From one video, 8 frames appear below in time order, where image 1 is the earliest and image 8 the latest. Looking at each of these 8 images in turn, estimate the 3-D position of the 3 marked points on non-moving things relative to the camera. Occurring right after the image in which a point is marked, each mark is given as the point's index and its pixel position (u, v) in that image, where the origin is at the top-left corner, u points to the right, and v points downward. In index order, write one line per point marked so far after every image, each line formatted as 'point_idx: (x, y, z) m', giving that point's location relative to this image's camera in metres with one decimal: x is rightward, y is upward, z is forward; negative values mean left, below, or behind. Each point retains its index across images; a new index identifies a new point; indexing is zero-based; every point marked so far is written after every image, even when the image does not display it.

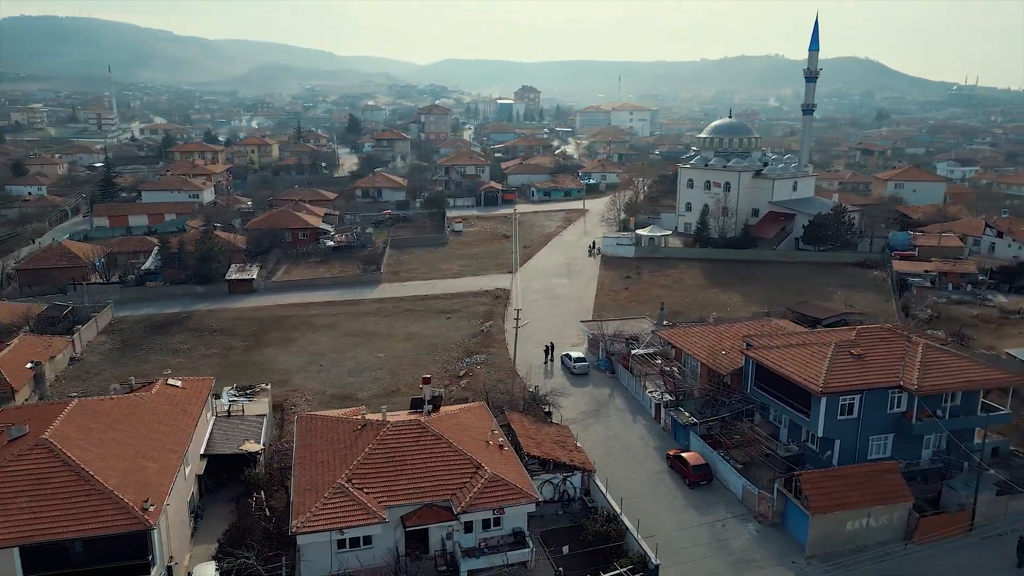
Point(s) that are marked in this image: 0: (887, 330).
0: (+7.4, -0.8, +14.4) m
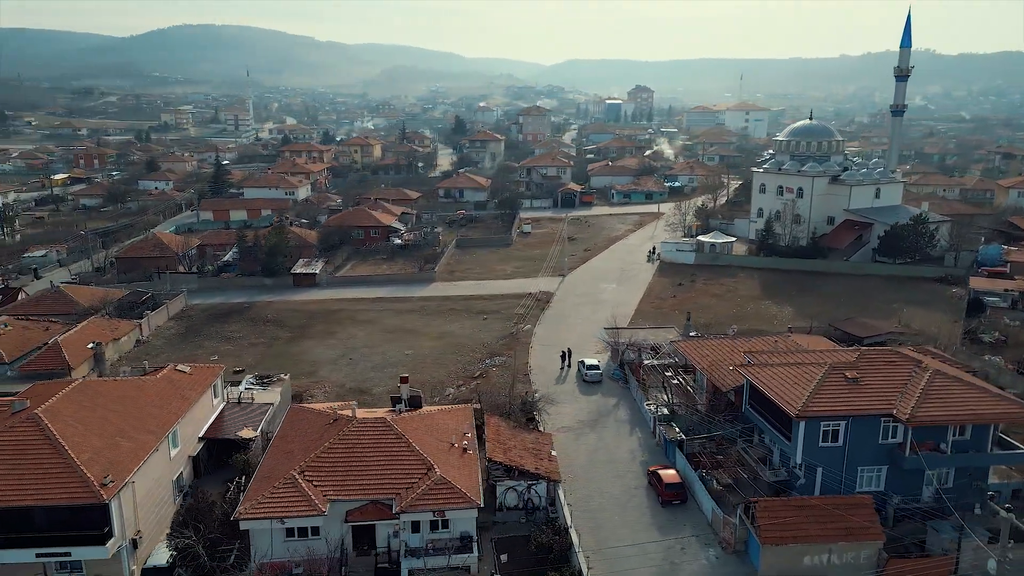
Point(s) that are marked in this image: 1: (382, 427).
0: (+7.0, -1.2, +13.2) m
1: (-2.3, -2.5, +12.6) m
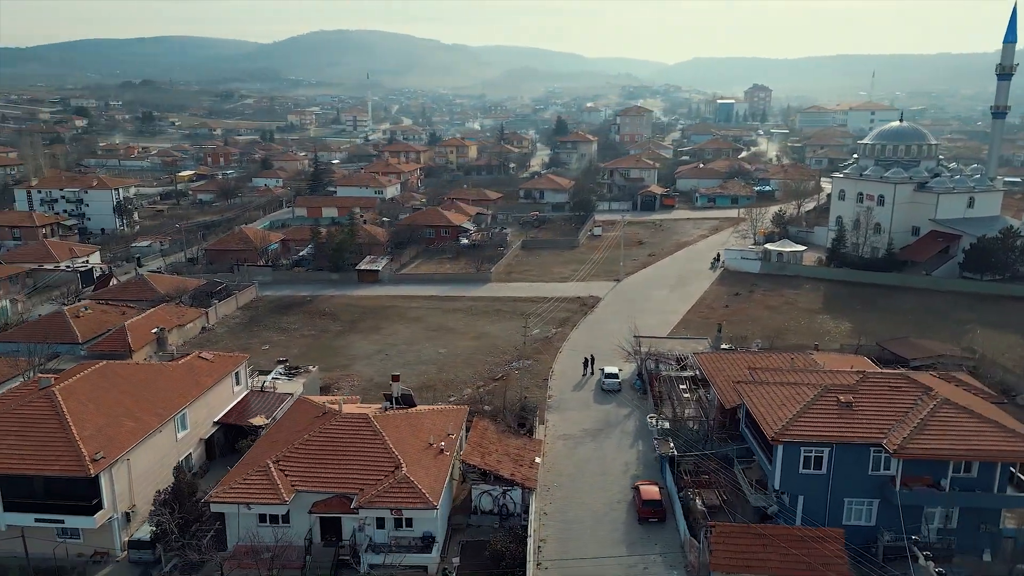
0: (+6.6, -1.5, +12.1) m
1: (-2.7, -2.4, +12.9) m
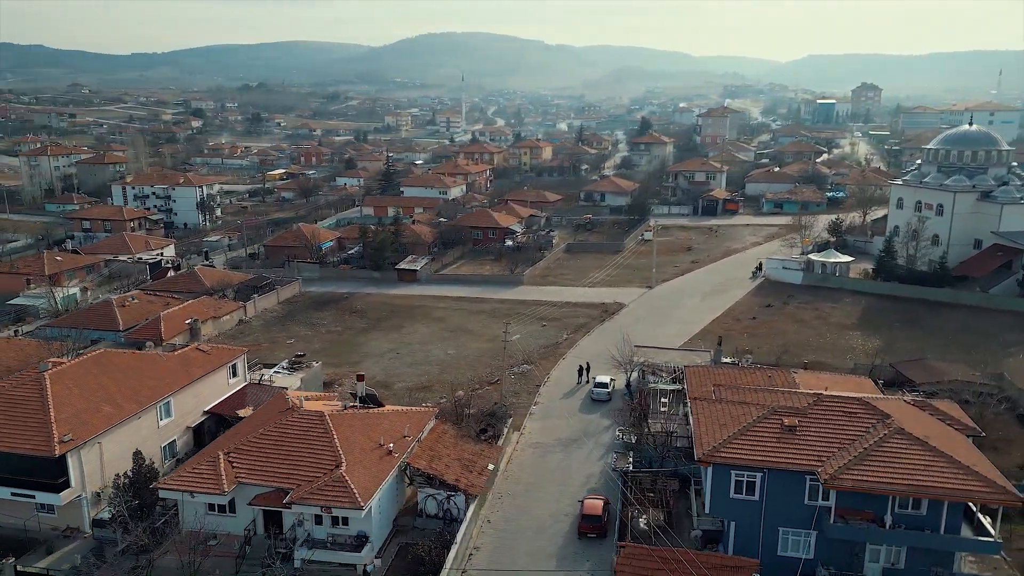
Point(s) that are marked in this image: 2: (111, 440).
0: (+5.5, -1.8, +11.3) m
1: (-3.7, -2.5, +13.3) m
2: (-7.6, -2.9, +13.7) m
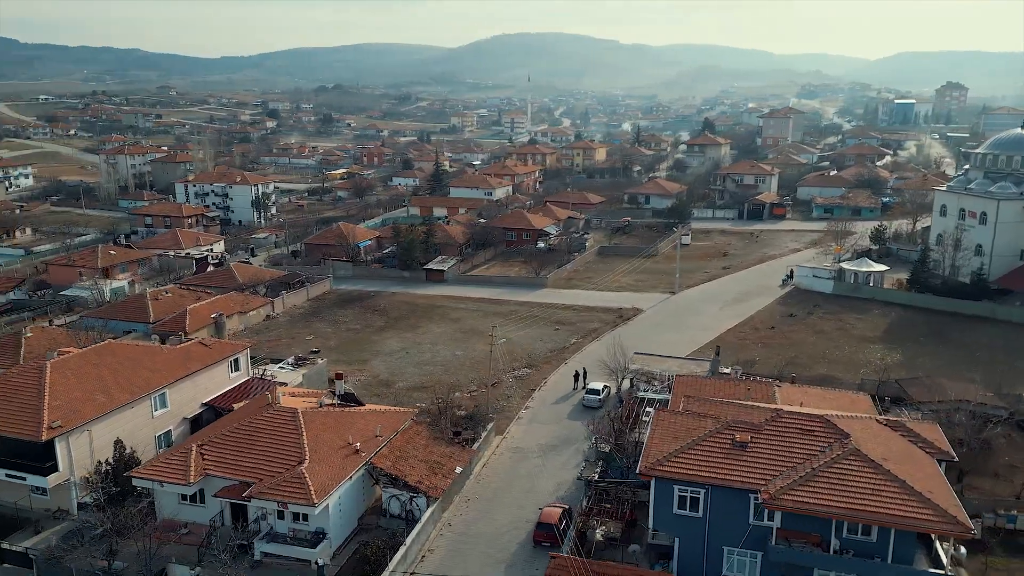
0: (+4.7, -2.0, +10.8) m
1: (-4.3, -2.4, +13.6) m
2: (-8.2, -2.8, +14.4) m
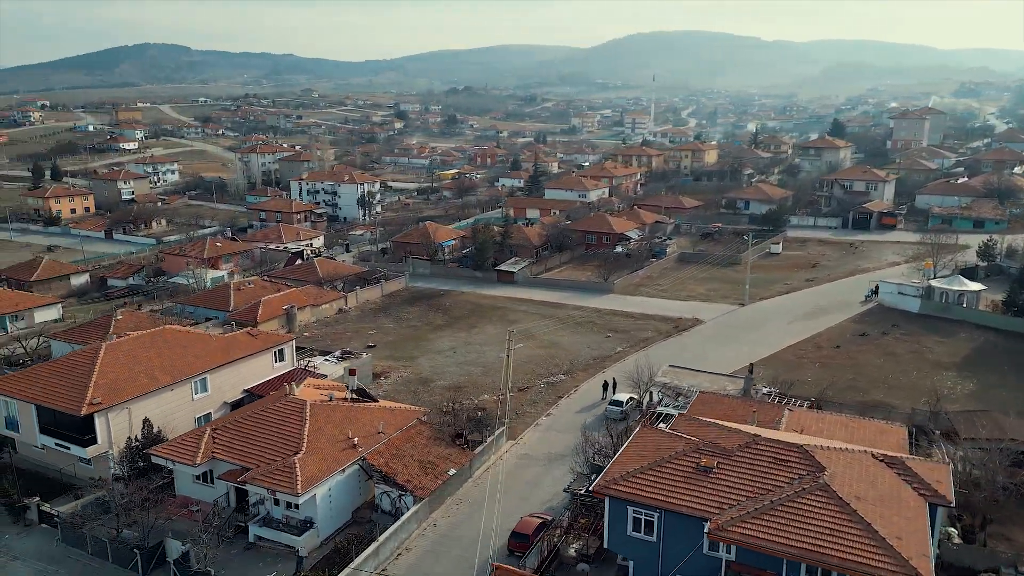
0: (+4.1, -2.3, +10.0) m
1: (-4.3, -2.4, +14.3) m
2: (-8.0, -2.6, +15.7) m
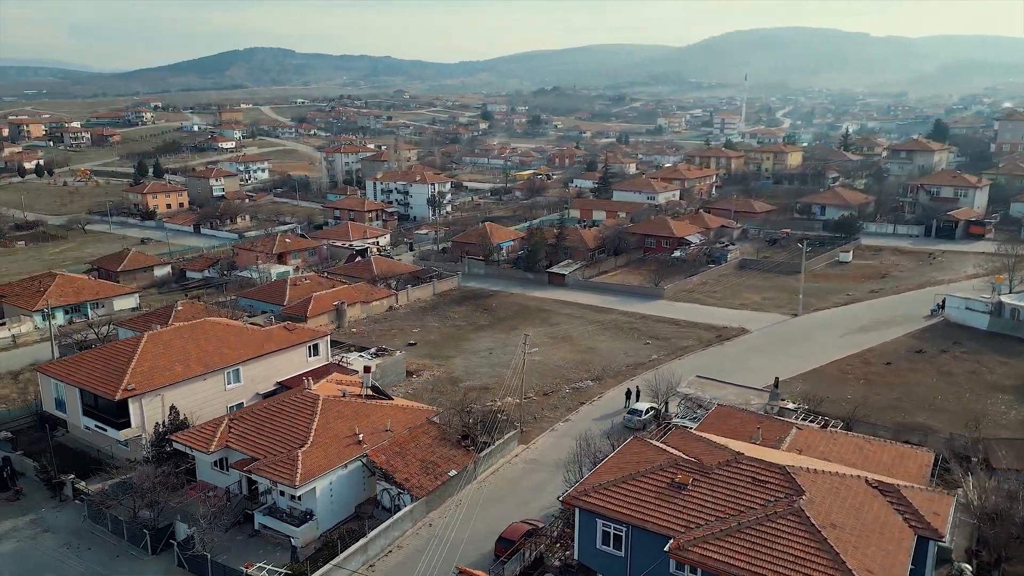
0: (+3.6, -2.5, +9.5) m
1: (-4.2, -2.4, +14.8) m
2: (-7.7, -2.5, +16.6) m
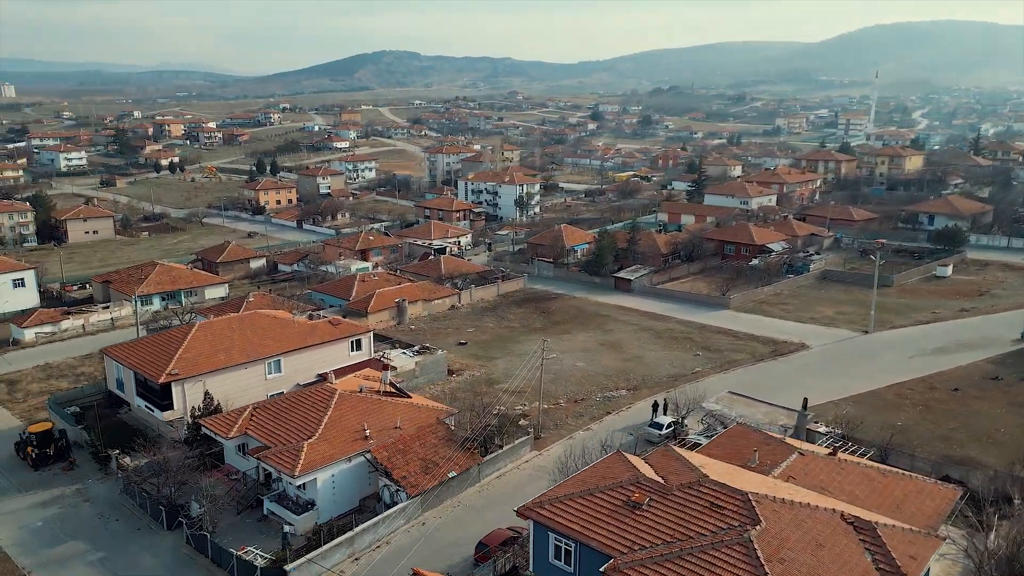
0: (+2.9, -2.7, +9.0) m
1: (-4.0, -2.3, +15.4) m
2: (-7.3, -2.3, +17.7) m
